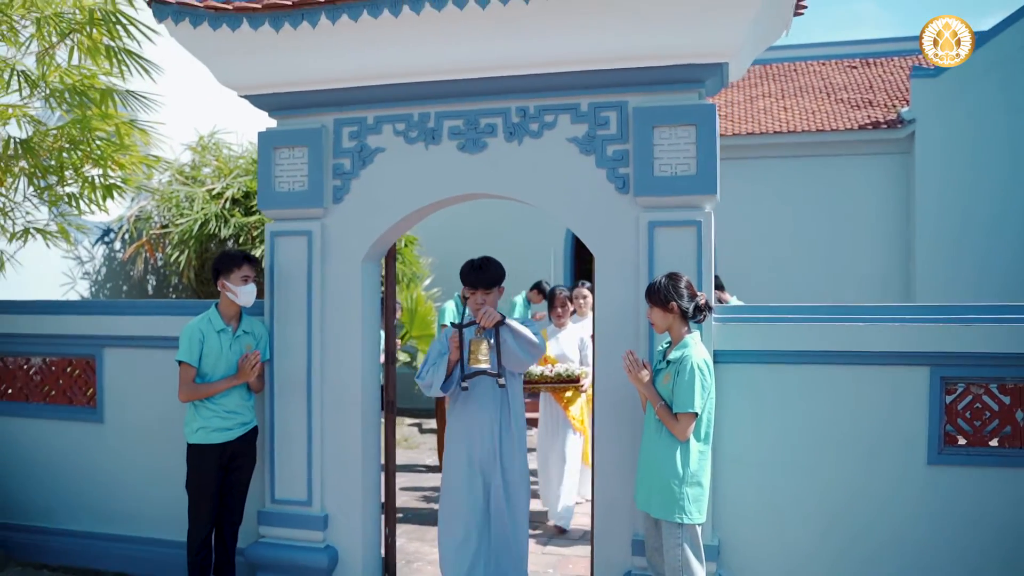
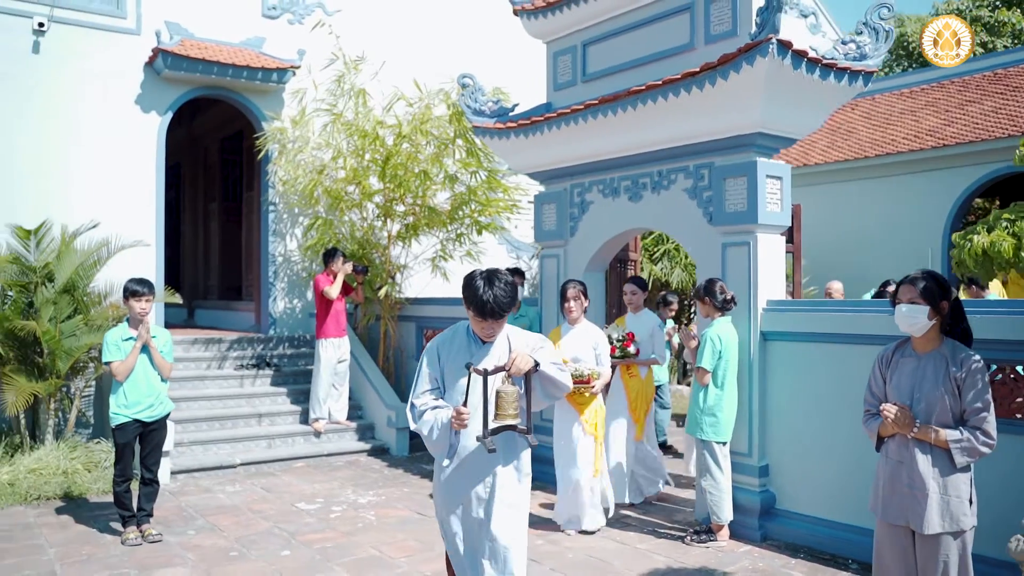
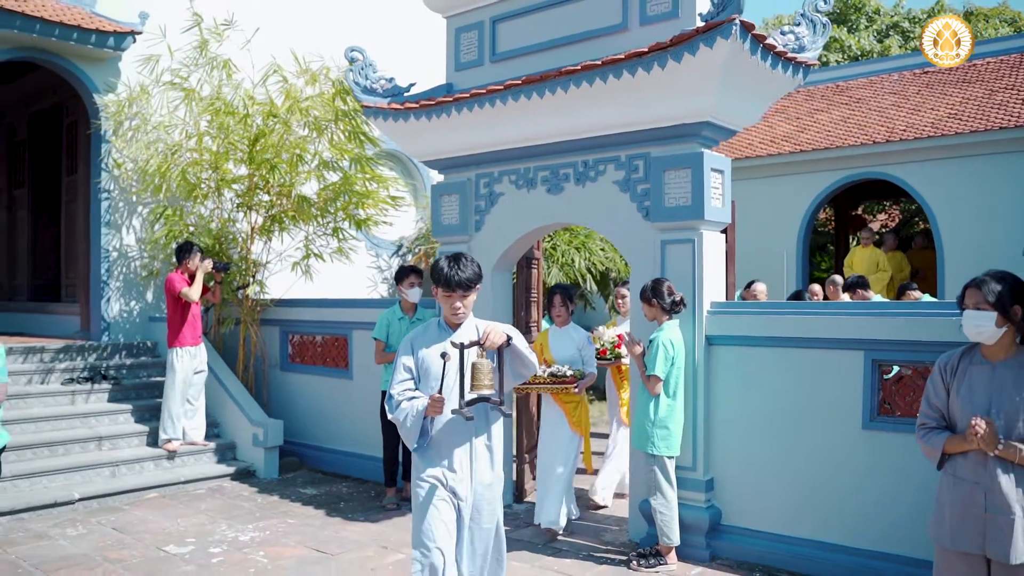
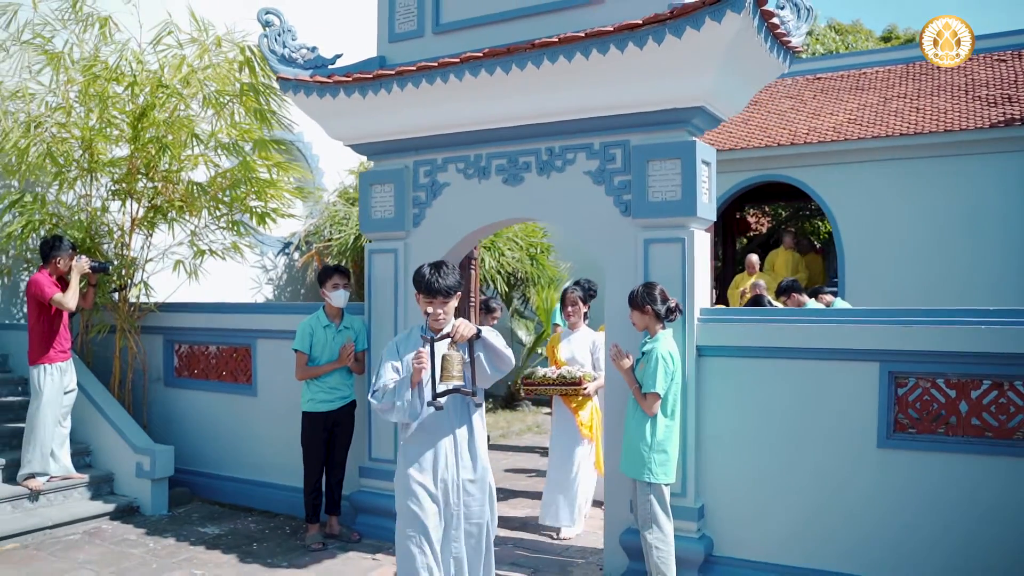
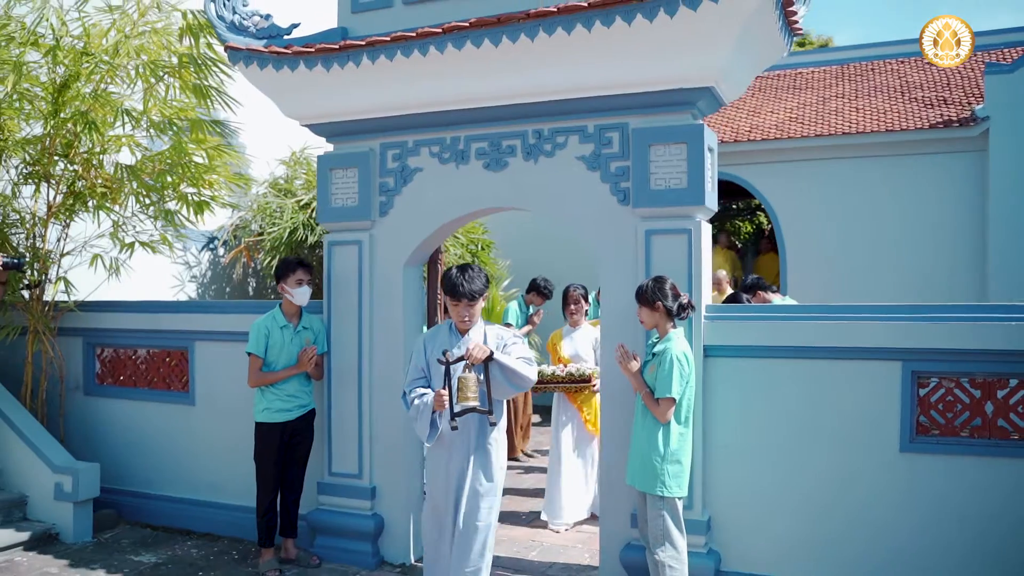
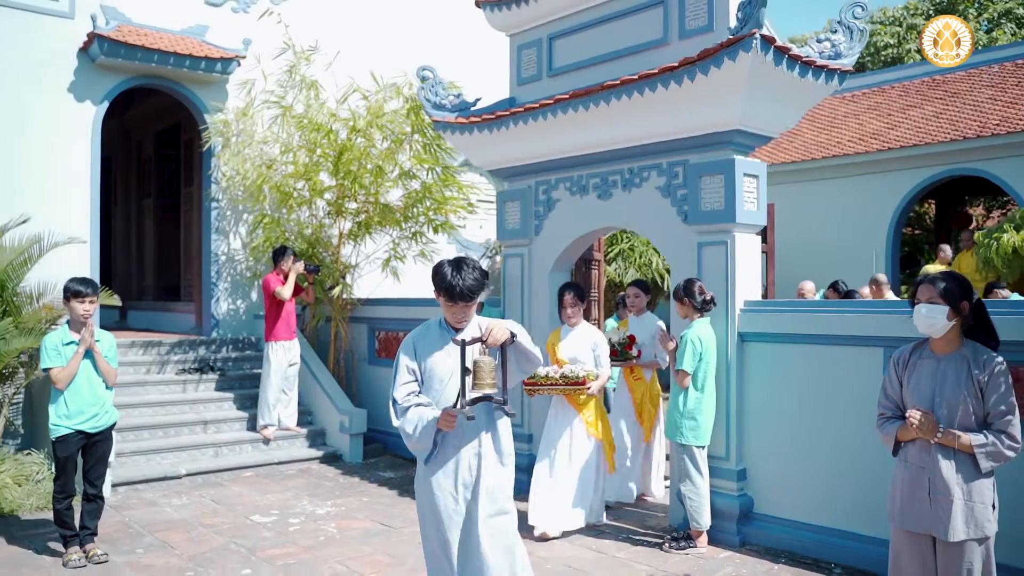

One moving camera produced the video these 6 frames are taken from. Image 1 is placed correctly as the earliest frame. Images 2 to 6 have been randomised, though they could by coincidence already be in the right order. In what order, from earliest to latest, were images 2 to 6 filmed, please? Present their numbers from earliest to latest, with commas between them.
5, 4, 3, 6, 2
